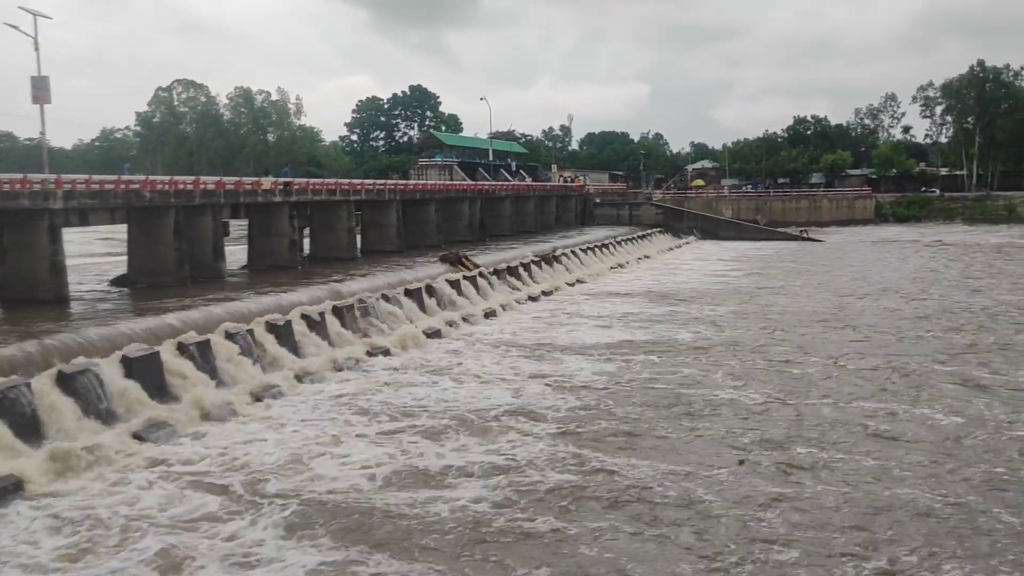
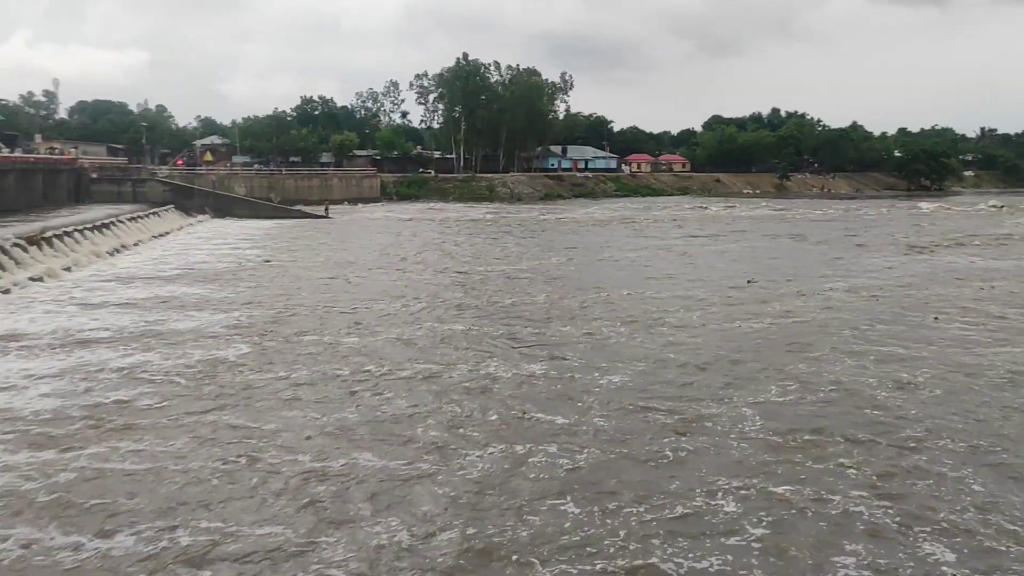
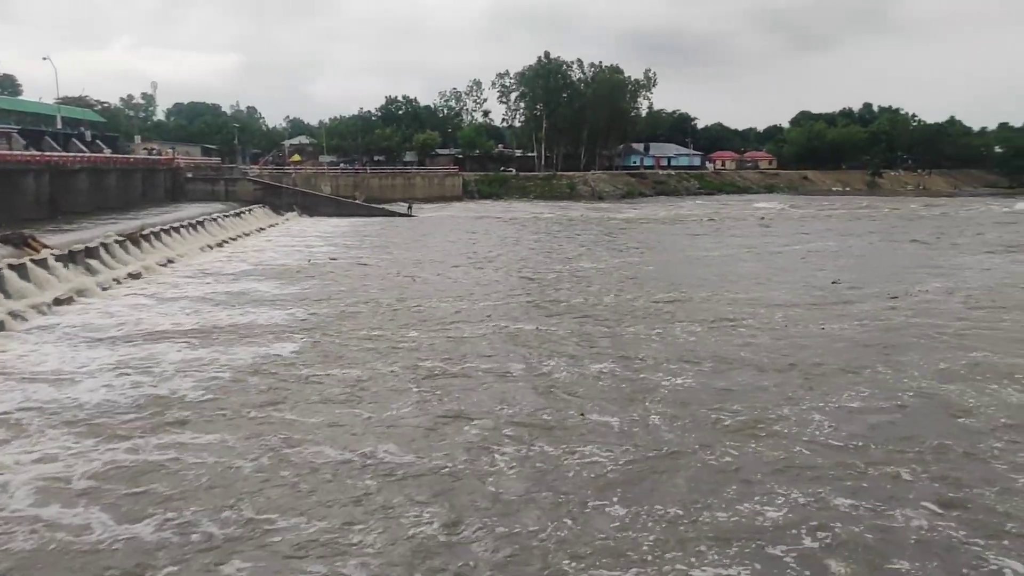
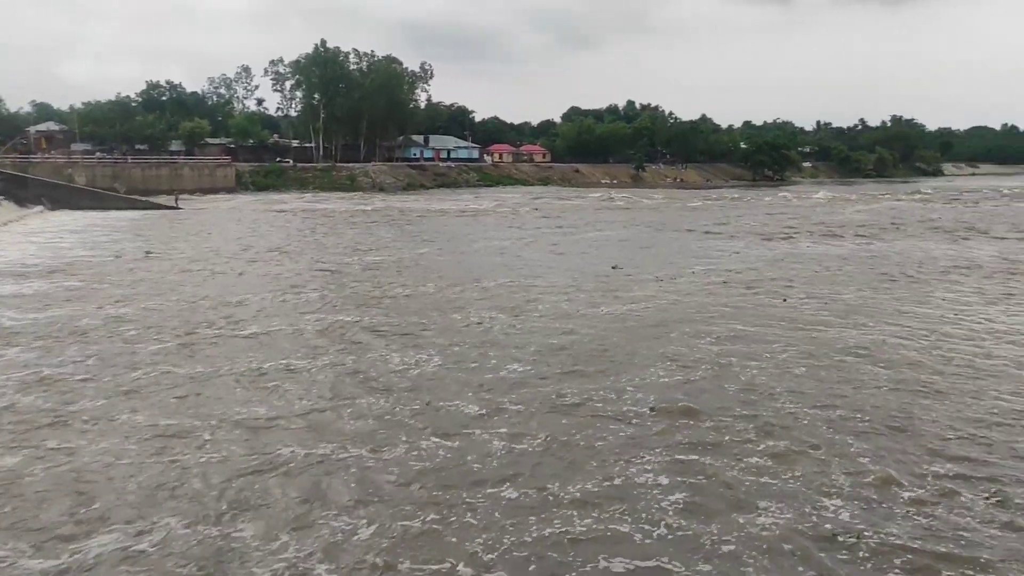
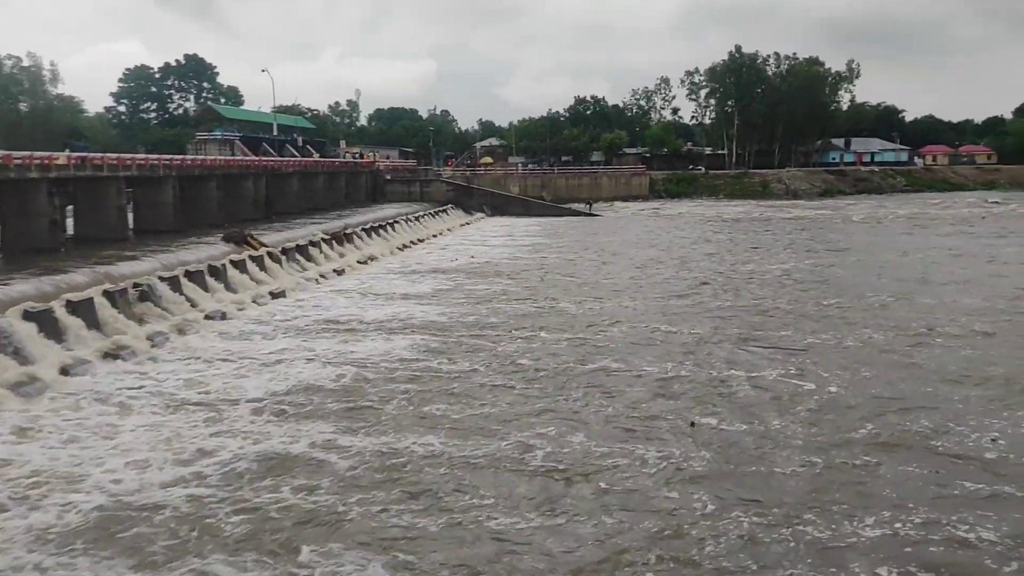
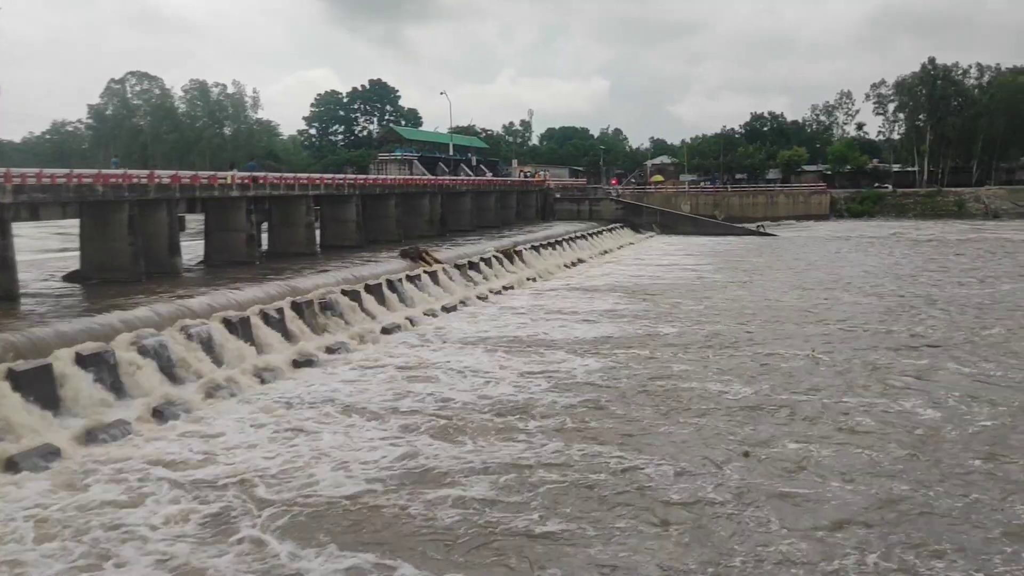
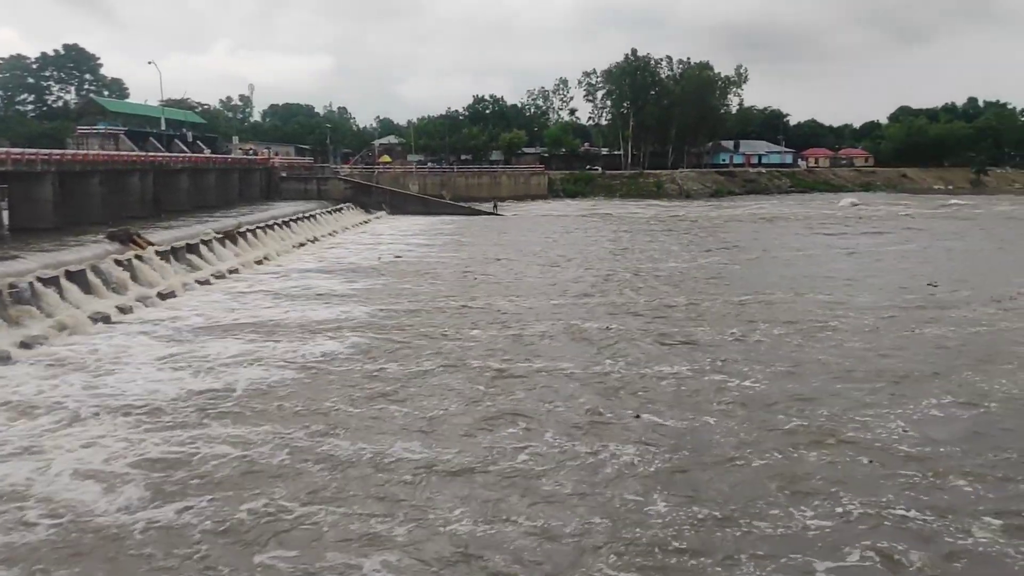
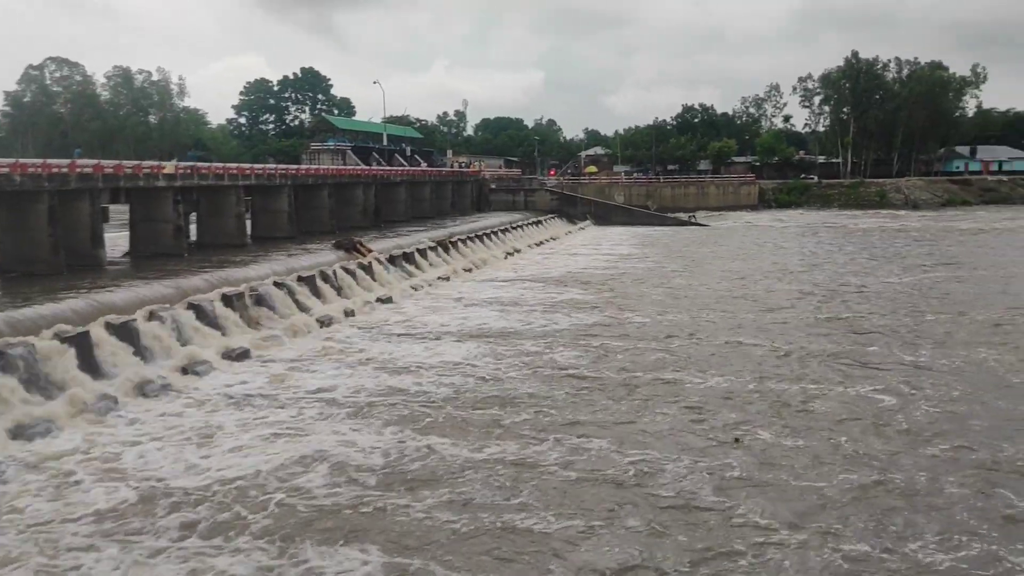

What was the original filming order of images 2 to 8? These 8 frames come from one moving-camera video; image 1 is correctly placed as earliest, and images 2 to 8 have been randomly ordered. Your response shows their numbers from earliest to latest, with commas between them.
6, 8, 5, 7, 3, 2, 4
